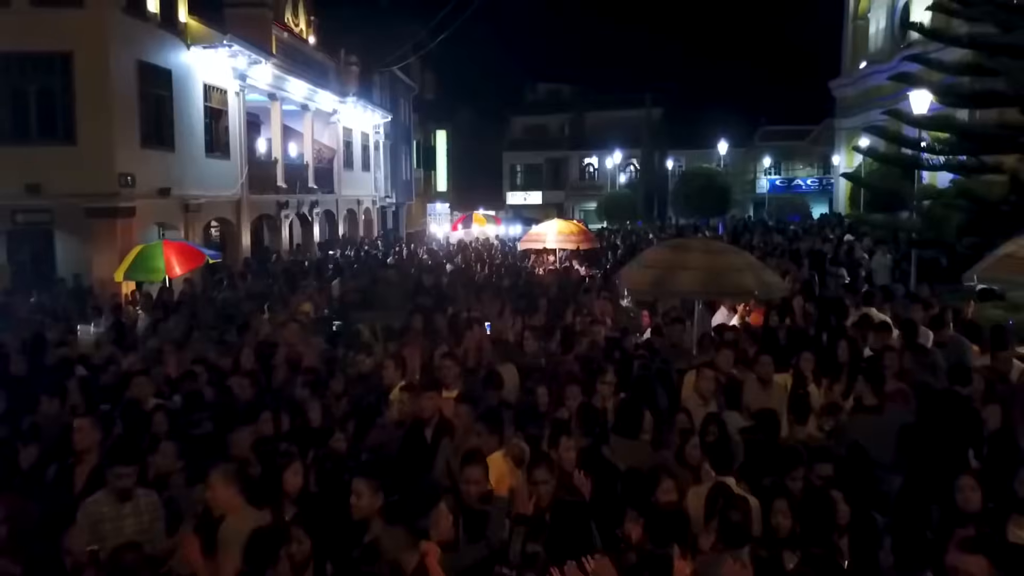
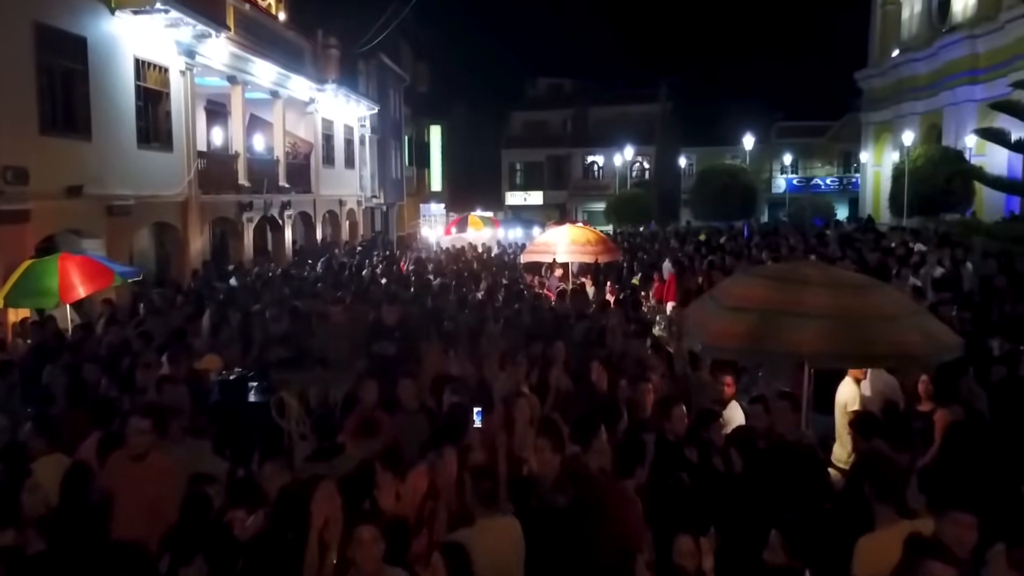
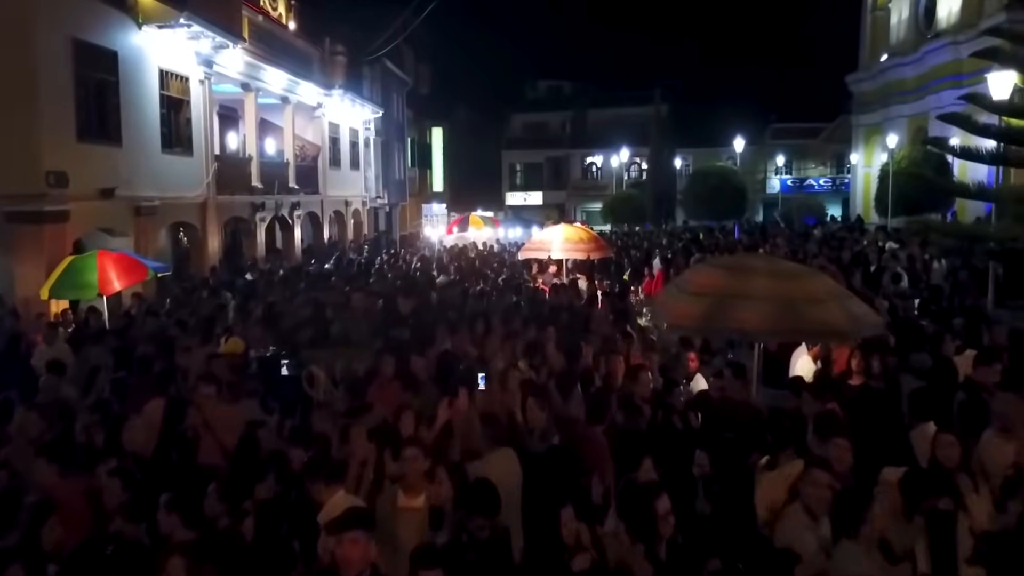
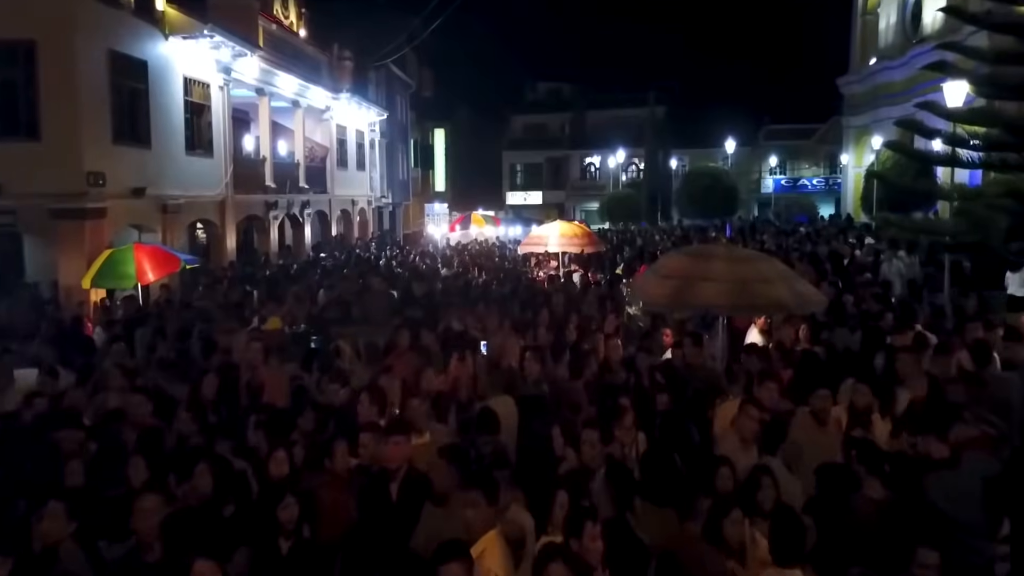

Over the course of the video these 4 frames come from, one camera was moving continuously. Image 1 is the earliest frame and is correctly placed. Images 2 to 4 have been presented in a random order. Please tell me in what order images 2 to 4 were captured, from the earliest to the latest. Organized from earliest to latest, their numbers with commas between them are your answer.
4, 3, 2
